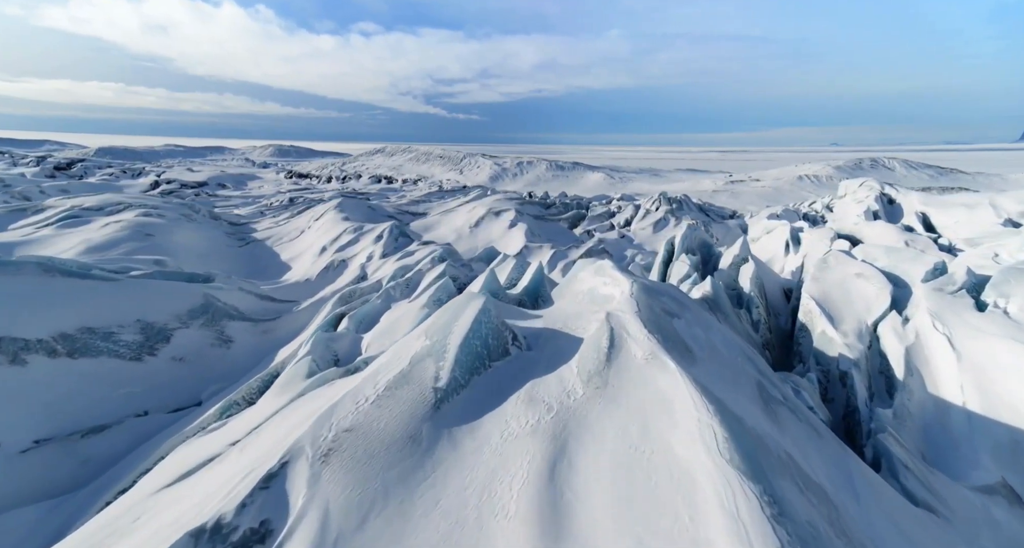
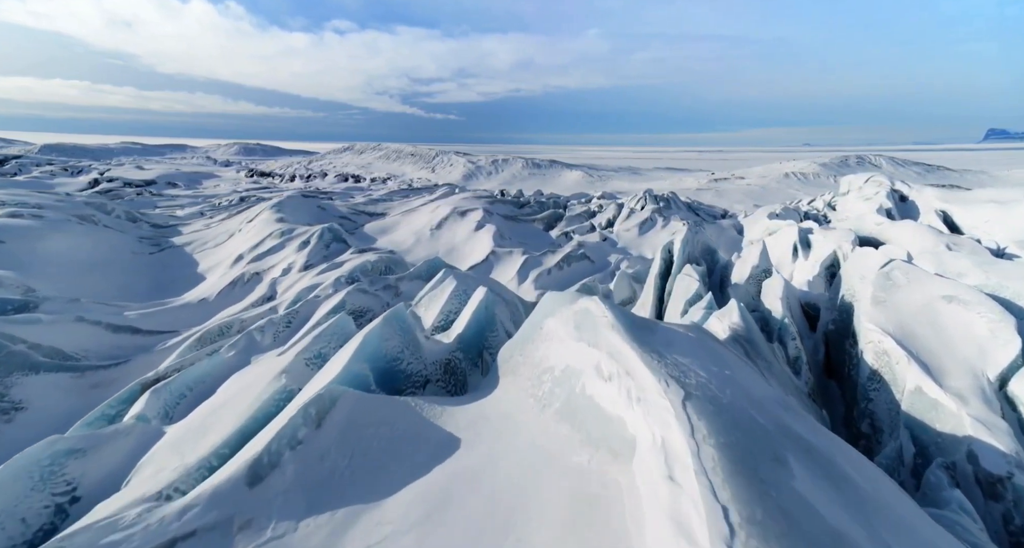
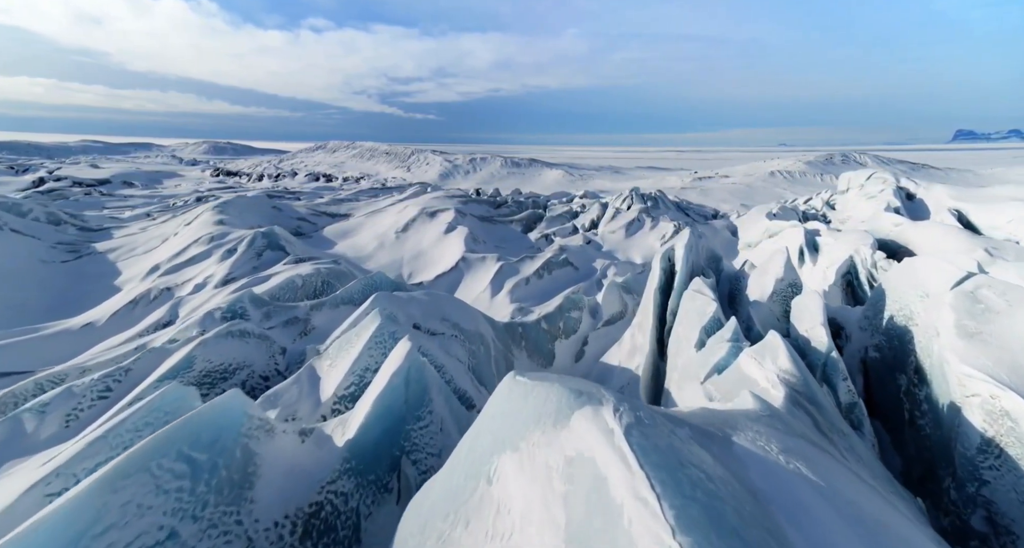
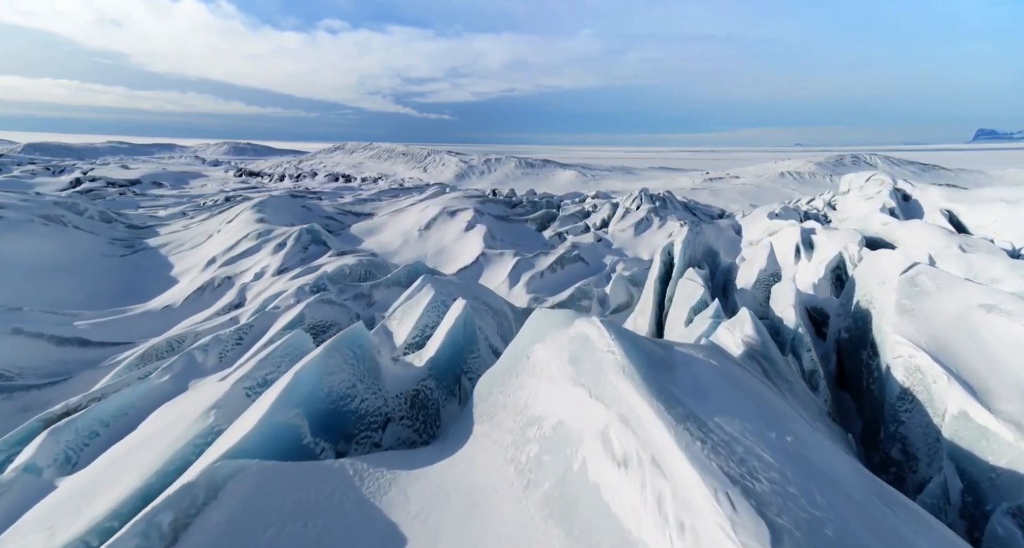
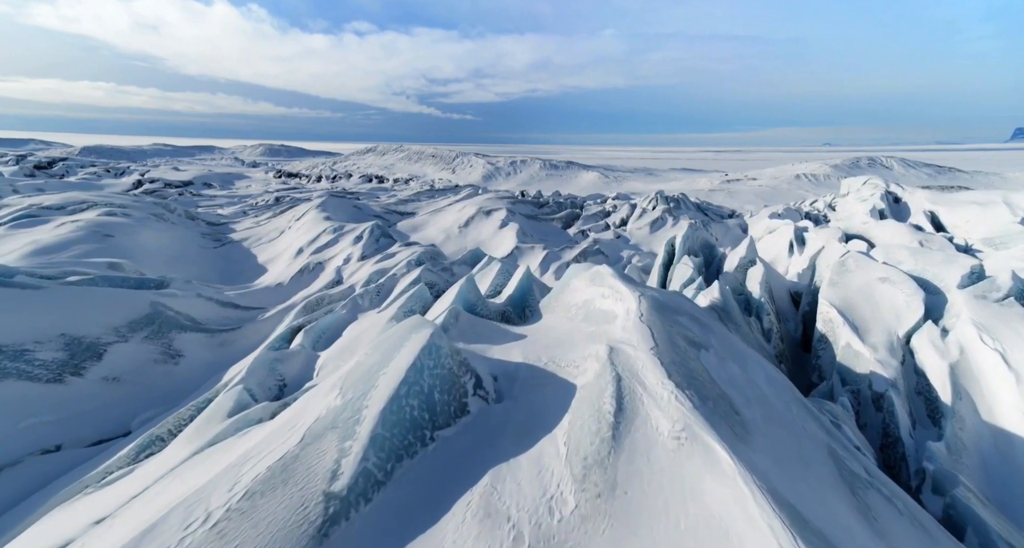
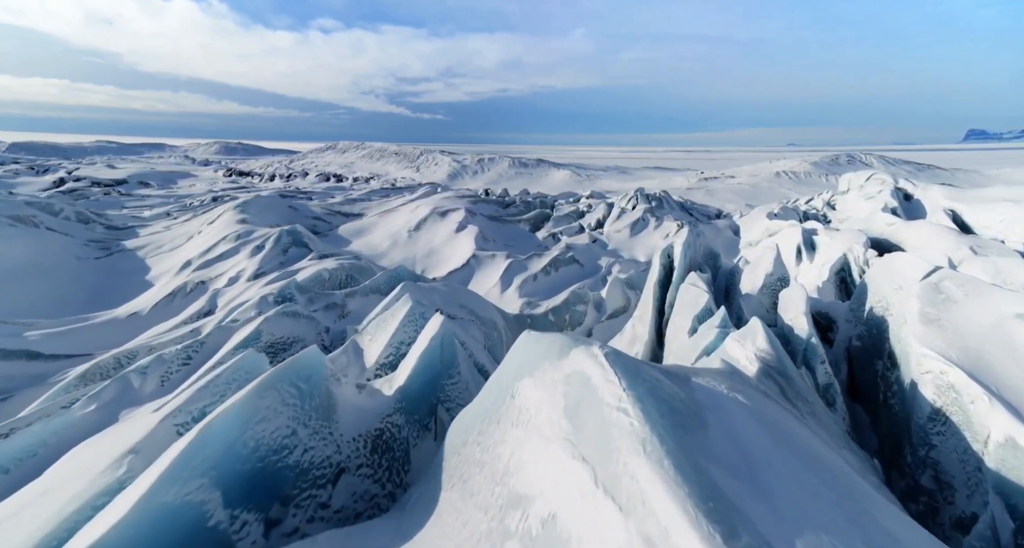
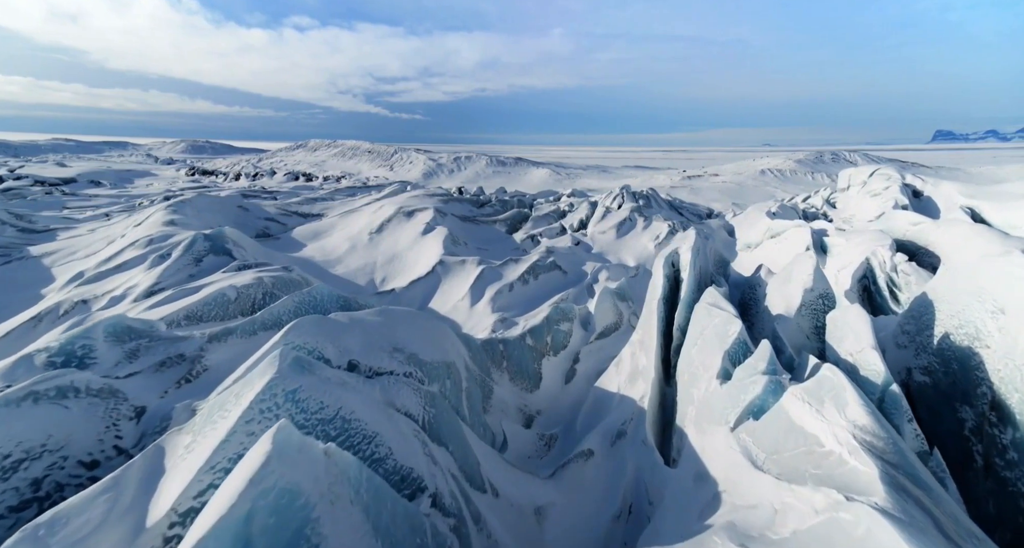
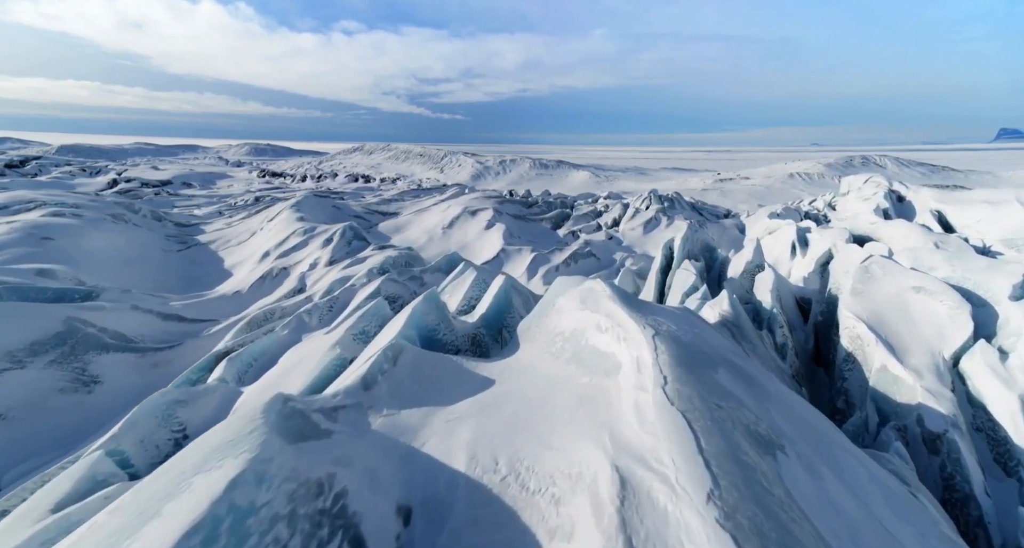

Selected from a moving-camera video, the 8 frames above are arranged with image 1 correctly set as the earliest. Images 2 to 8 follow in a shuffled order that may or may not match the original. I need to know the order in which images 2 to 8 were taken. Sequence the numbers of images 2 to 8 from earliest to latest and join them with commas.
5, 8, 2, 4, 6, 3, 7
